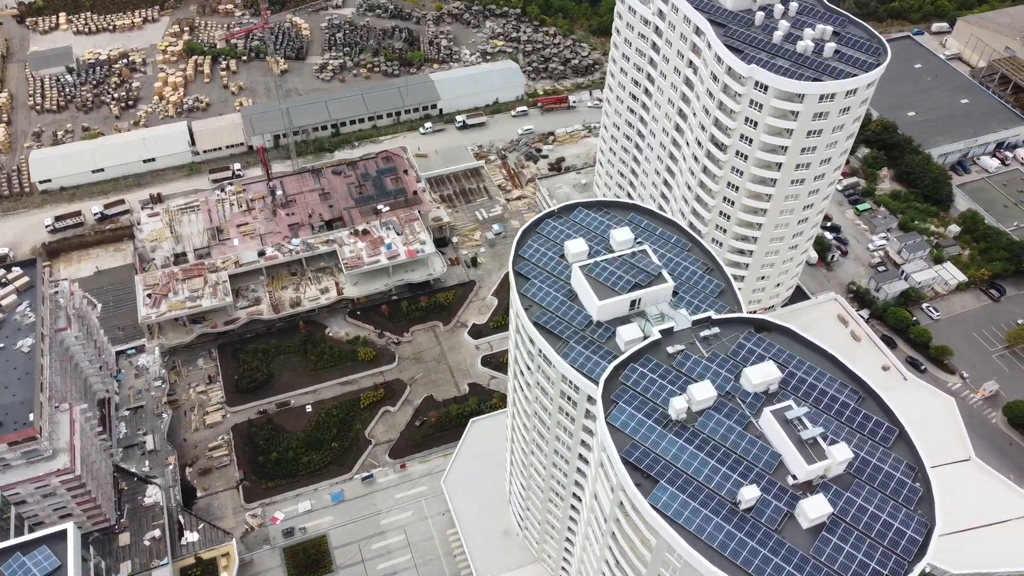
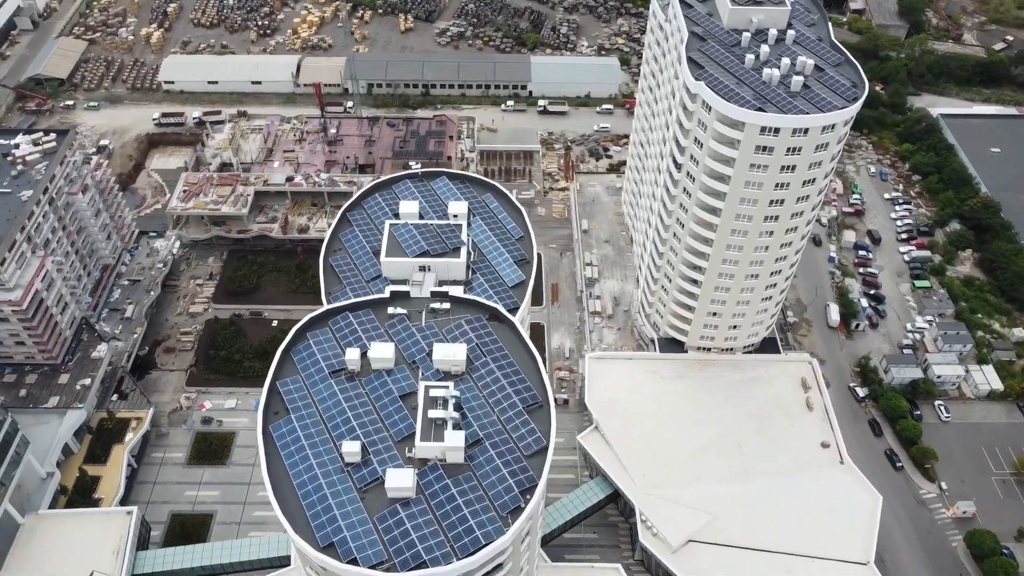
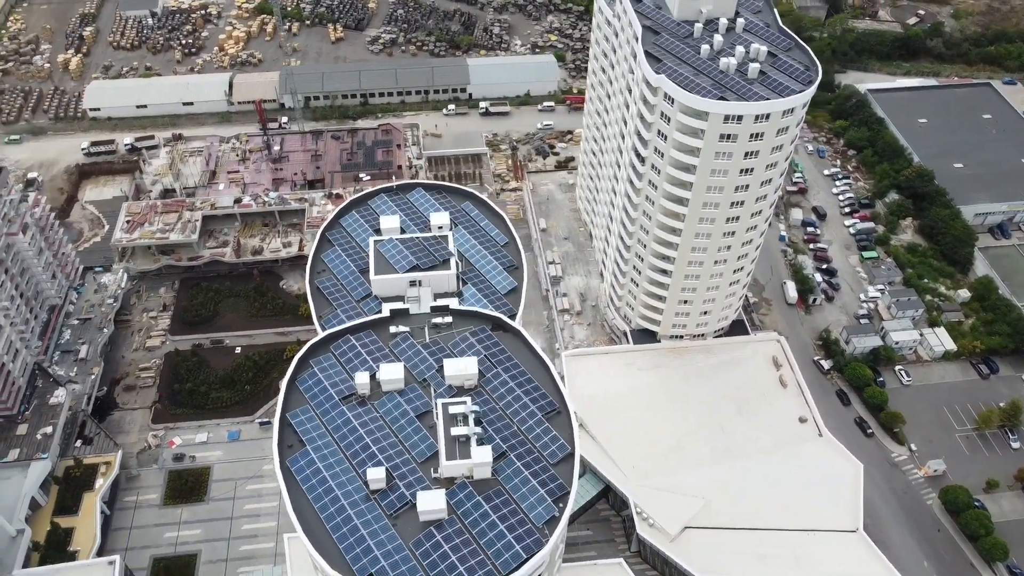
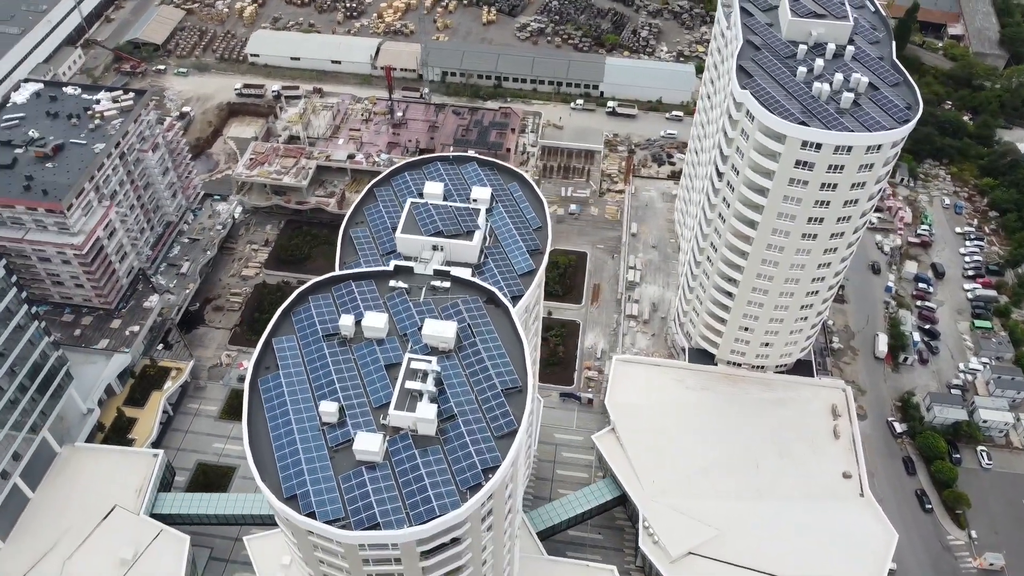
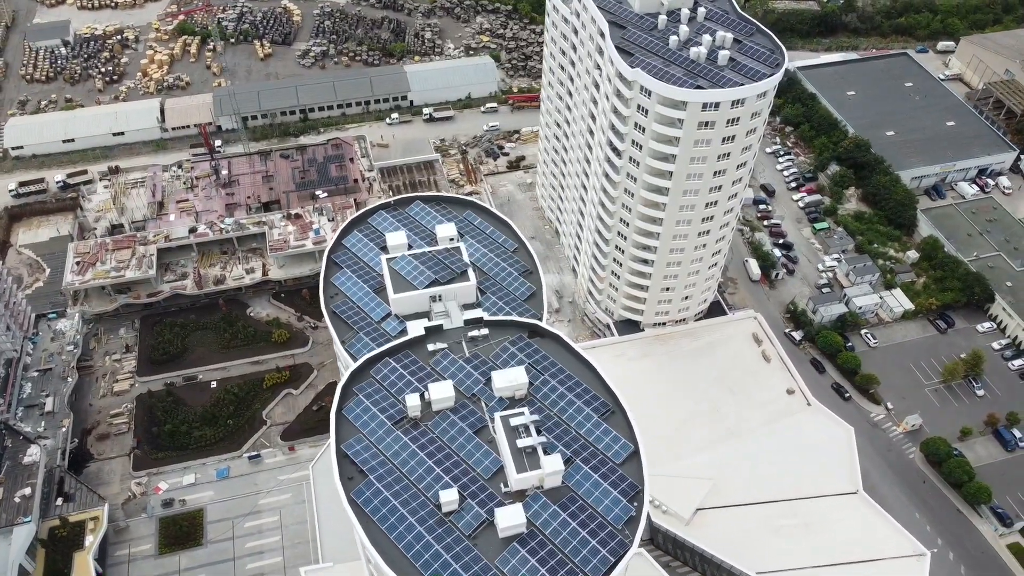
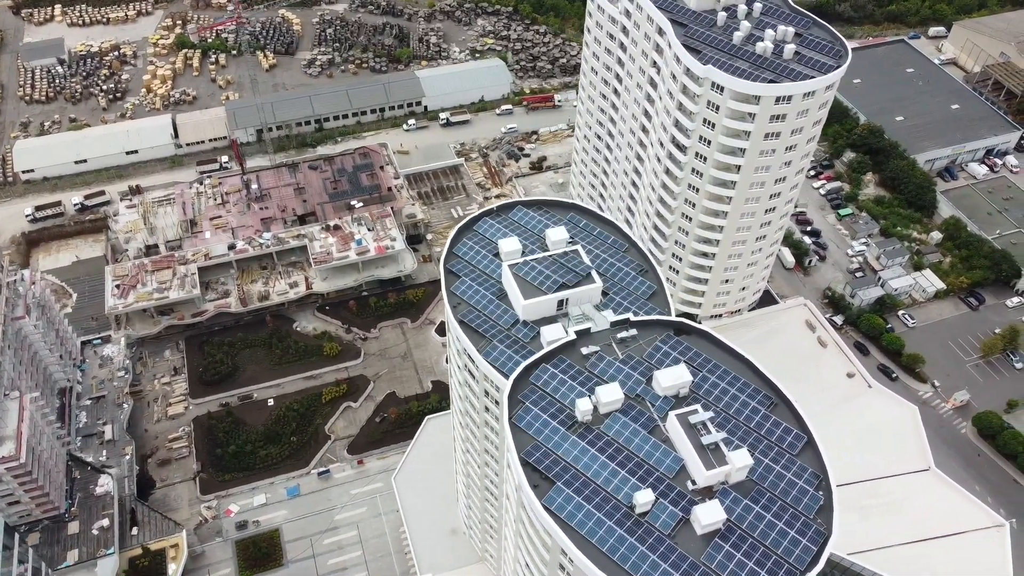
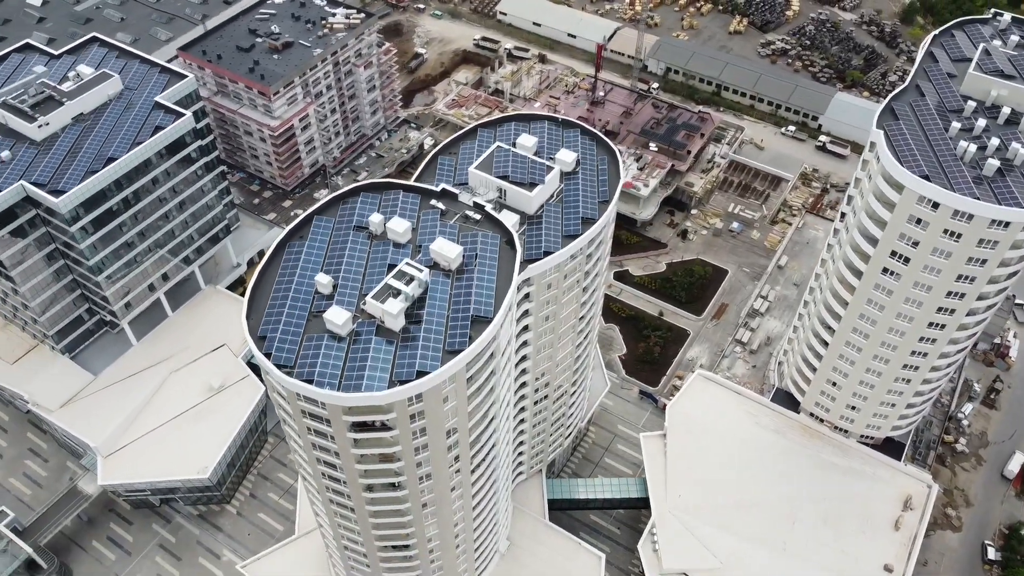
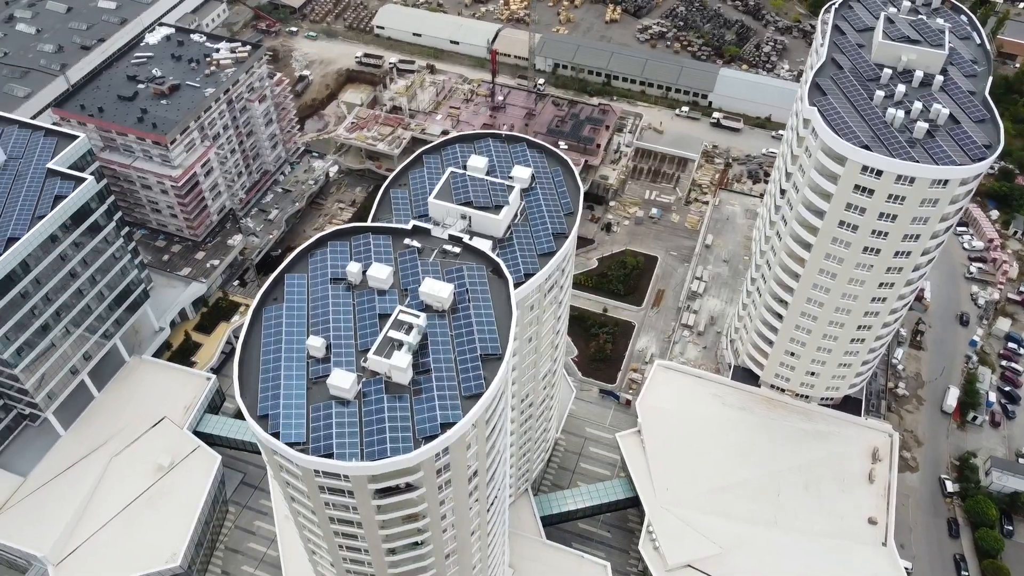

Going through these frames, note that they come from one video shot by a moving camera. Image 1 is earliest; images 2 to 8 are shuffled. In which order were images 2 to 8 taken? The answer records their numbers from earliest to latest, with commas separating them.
6, 5, 3, 2, 4, 8, 7
